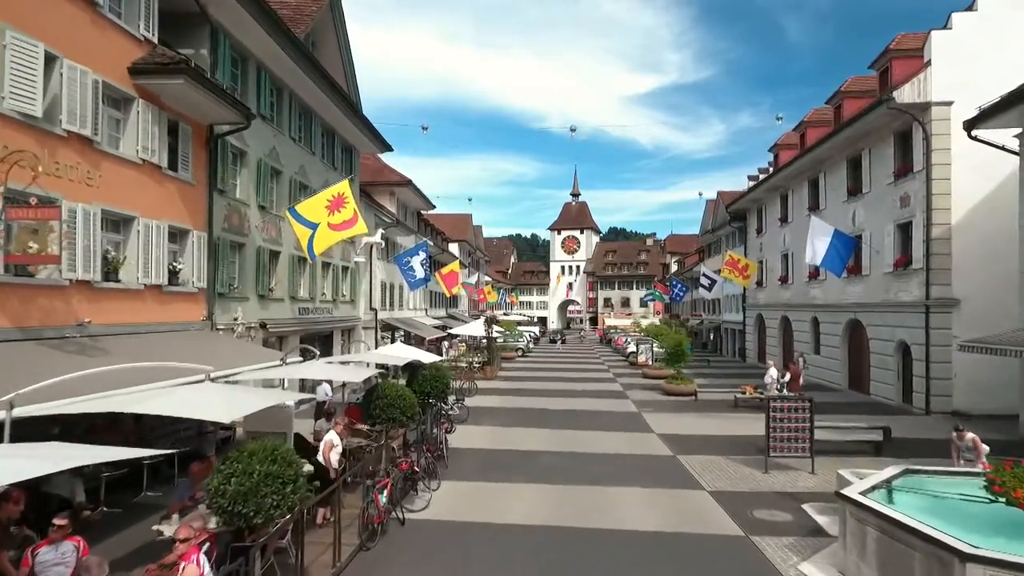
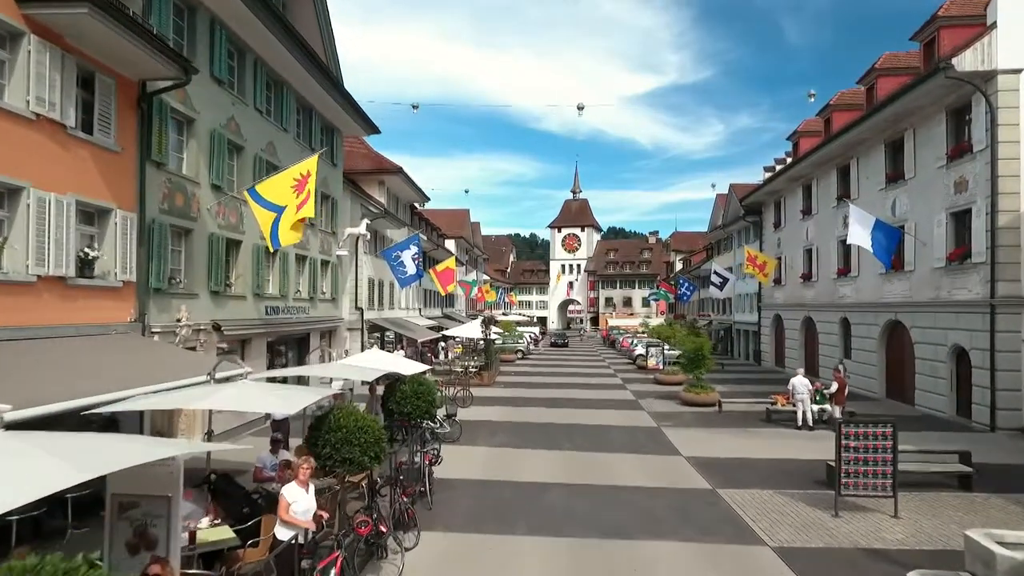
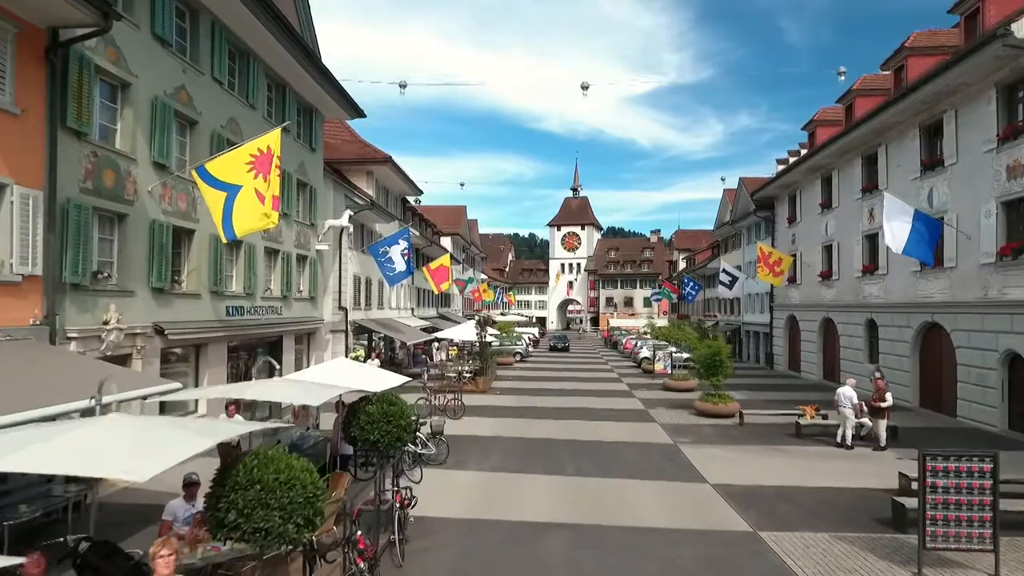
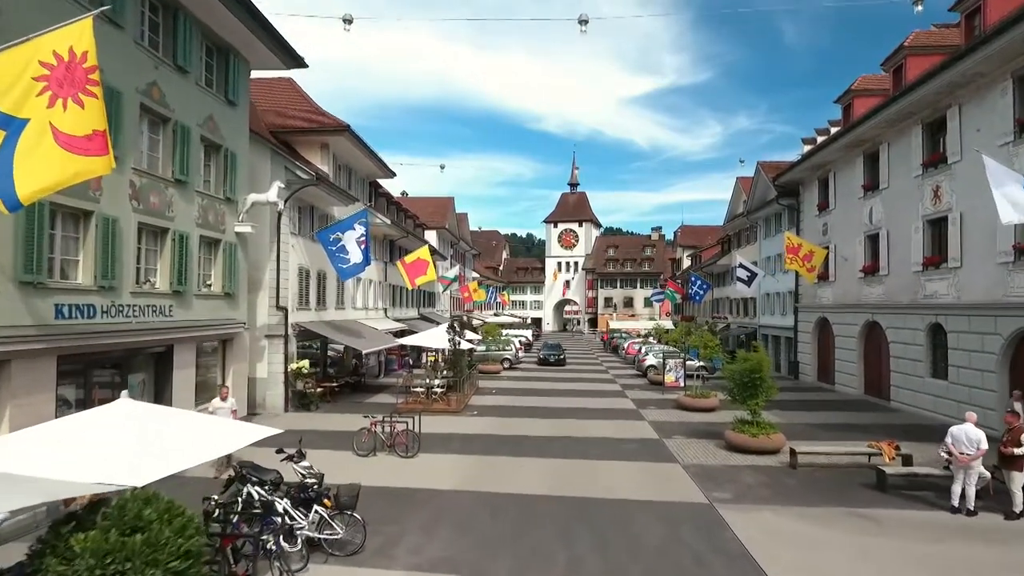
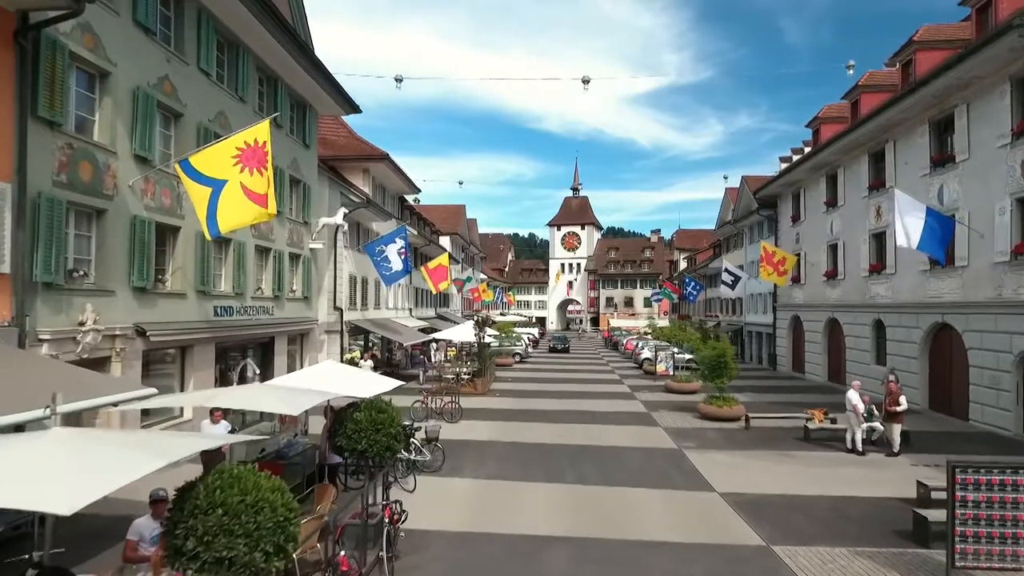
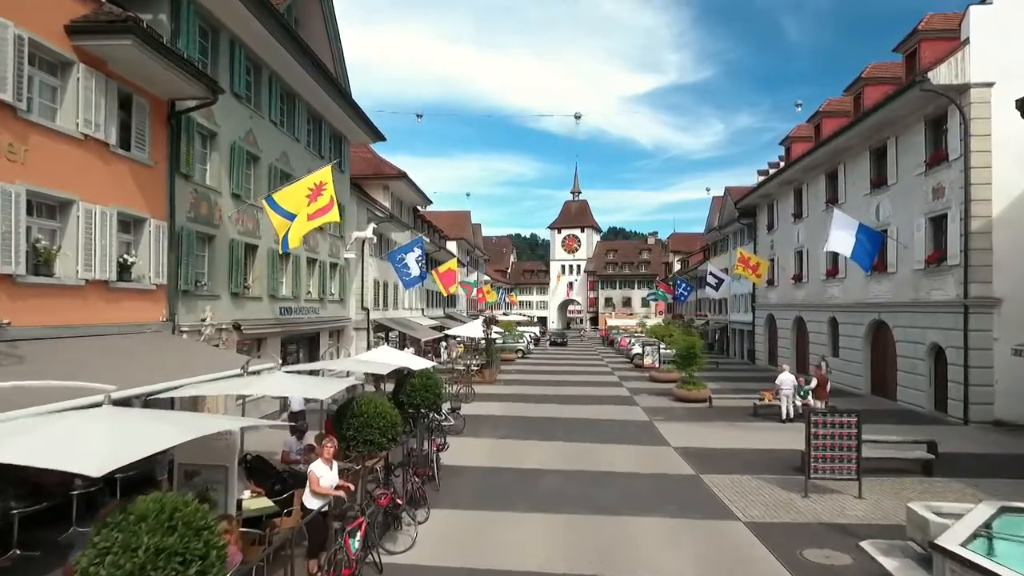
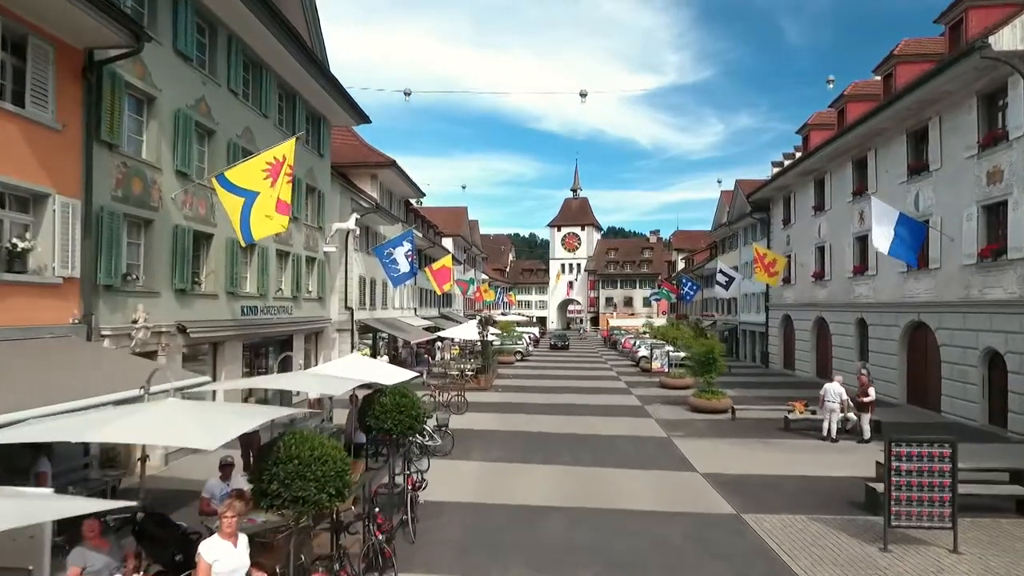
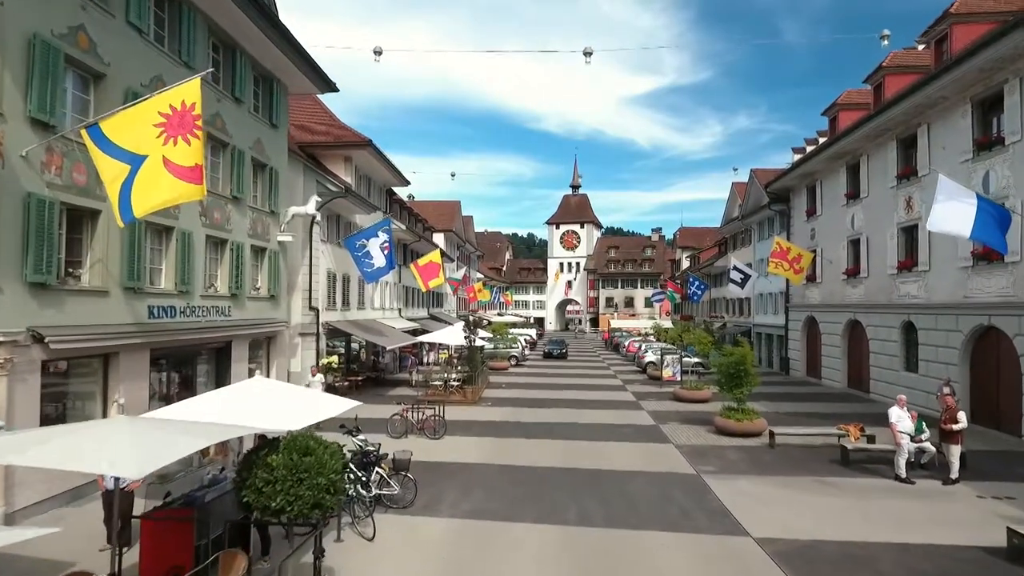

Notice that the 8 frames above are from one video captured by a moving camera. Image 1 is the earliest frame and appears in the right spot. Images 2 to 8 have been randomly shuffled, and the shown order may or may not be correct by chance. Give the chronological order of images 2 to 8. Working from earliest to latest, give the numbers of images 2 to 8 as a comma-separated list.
6, 2, 7, 3, 5, 8, 4
